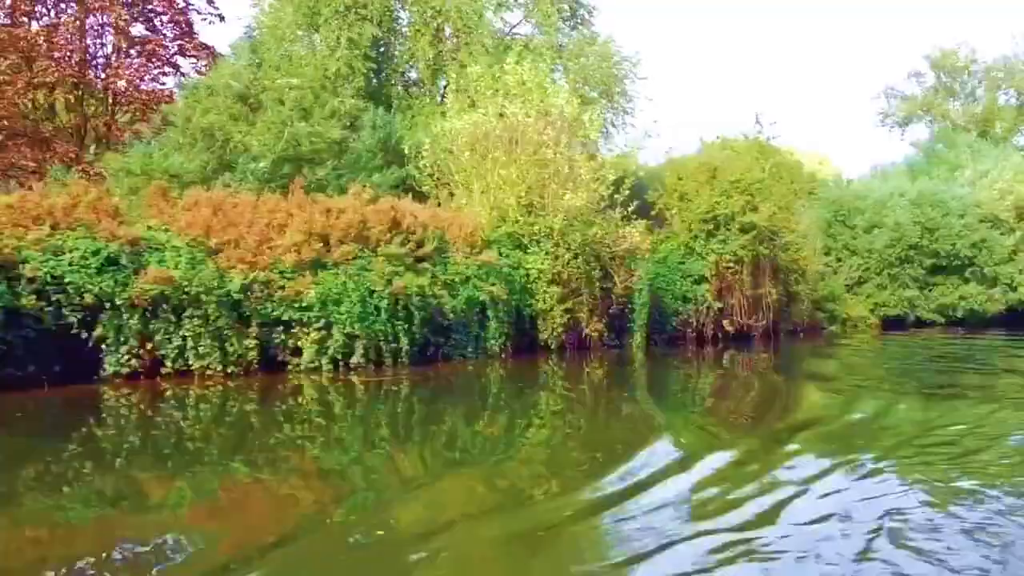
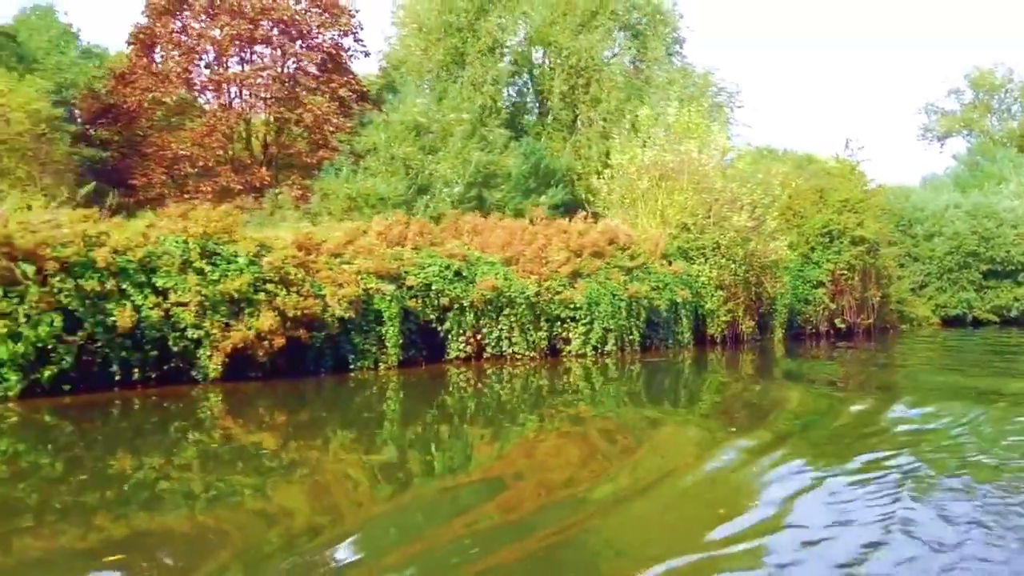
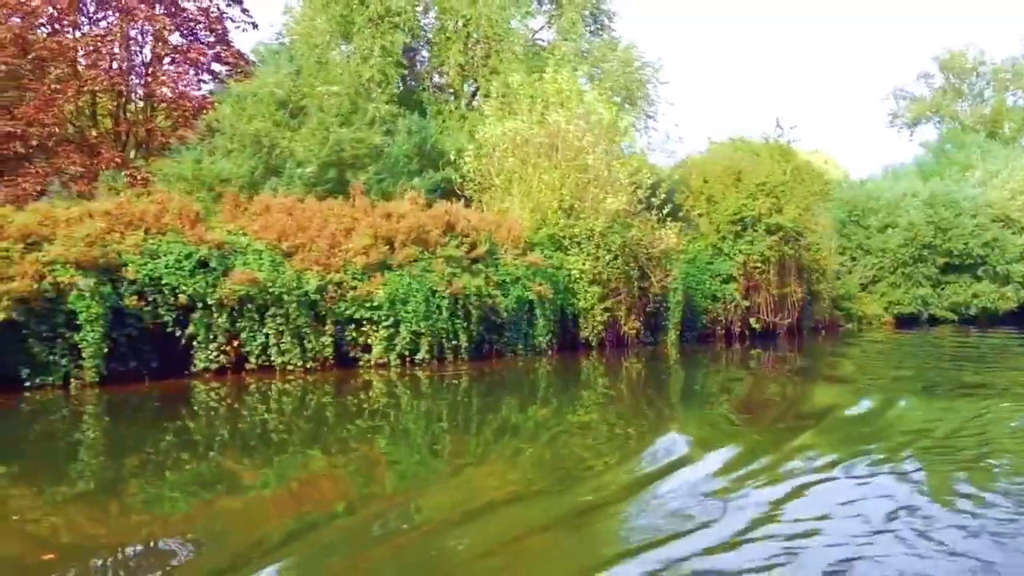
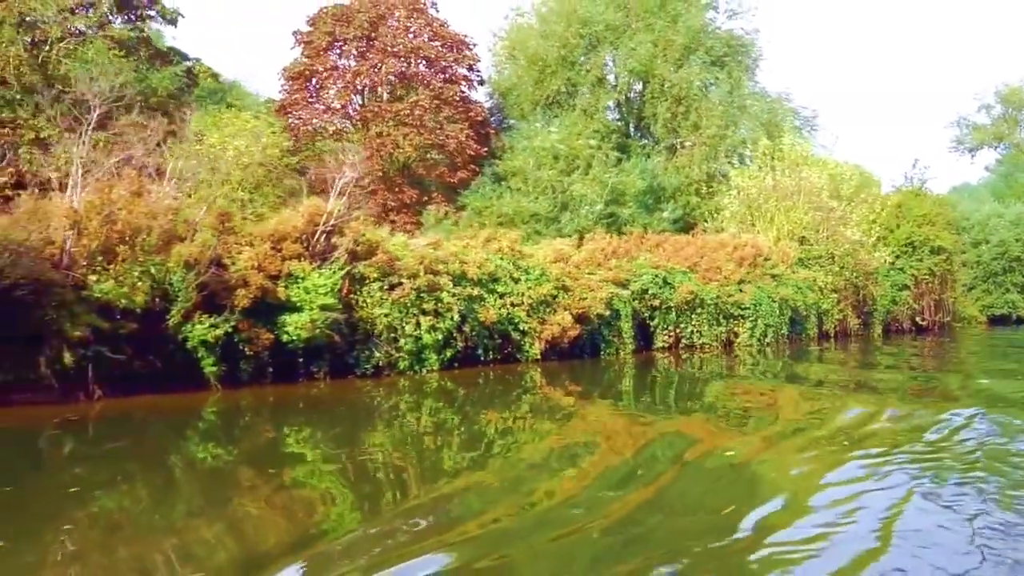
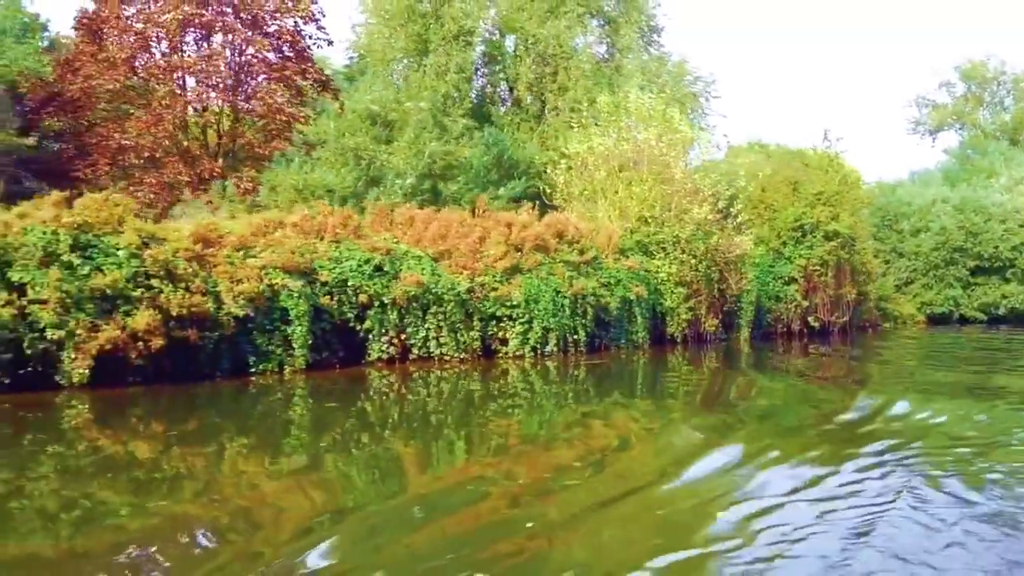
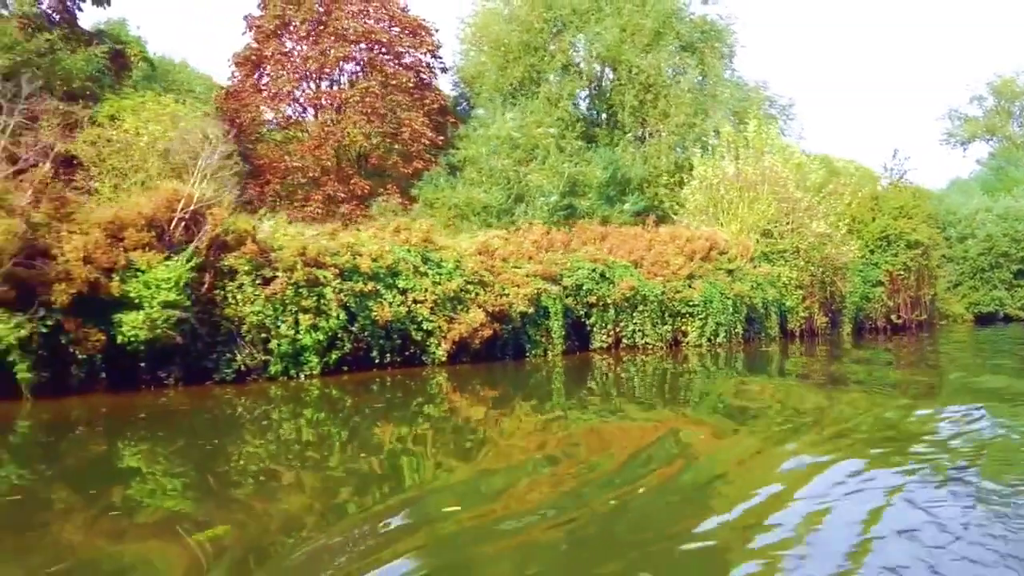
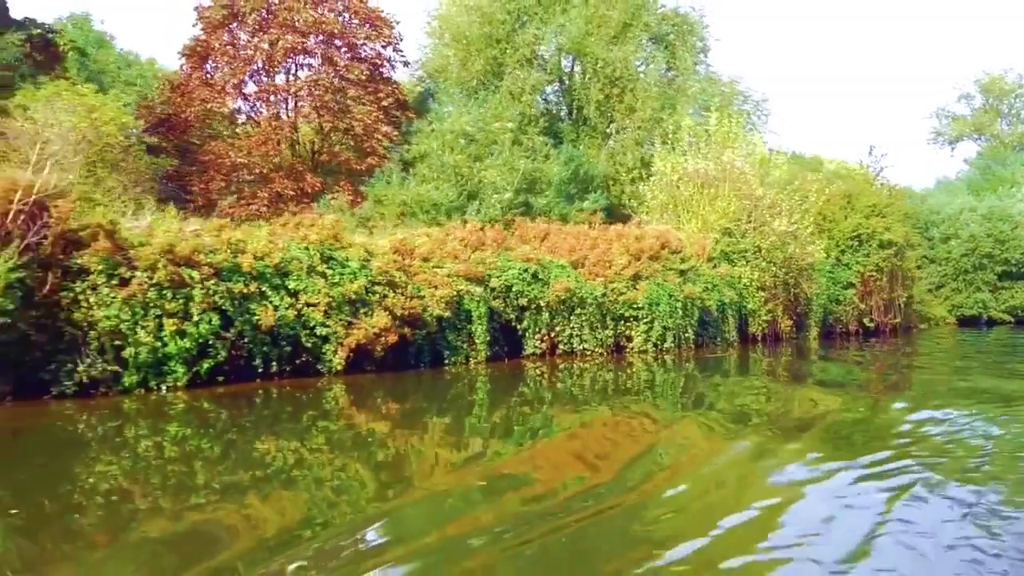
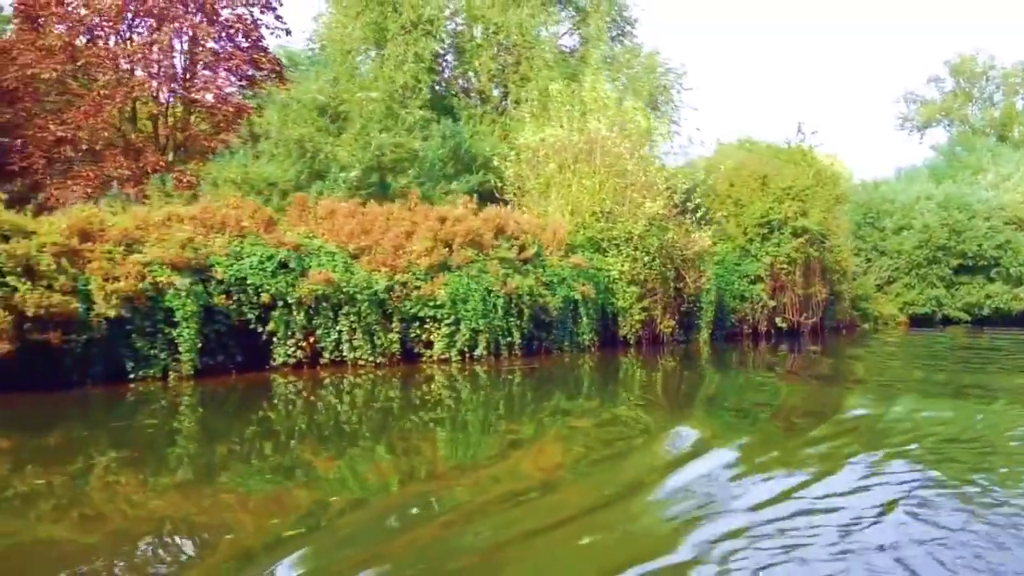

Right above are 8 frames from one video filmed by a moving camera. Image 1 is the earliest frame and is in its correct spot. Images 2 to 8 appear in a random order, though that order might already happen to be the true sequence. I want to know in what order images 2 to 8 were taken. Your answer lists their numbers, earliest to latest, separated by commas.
3, 8, 5, 2, 7, 6, 4
